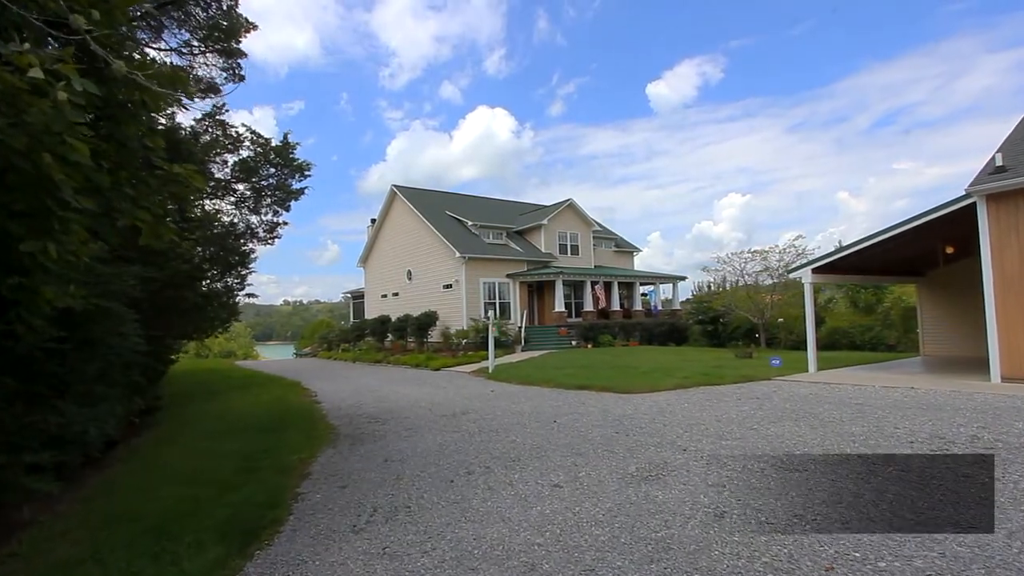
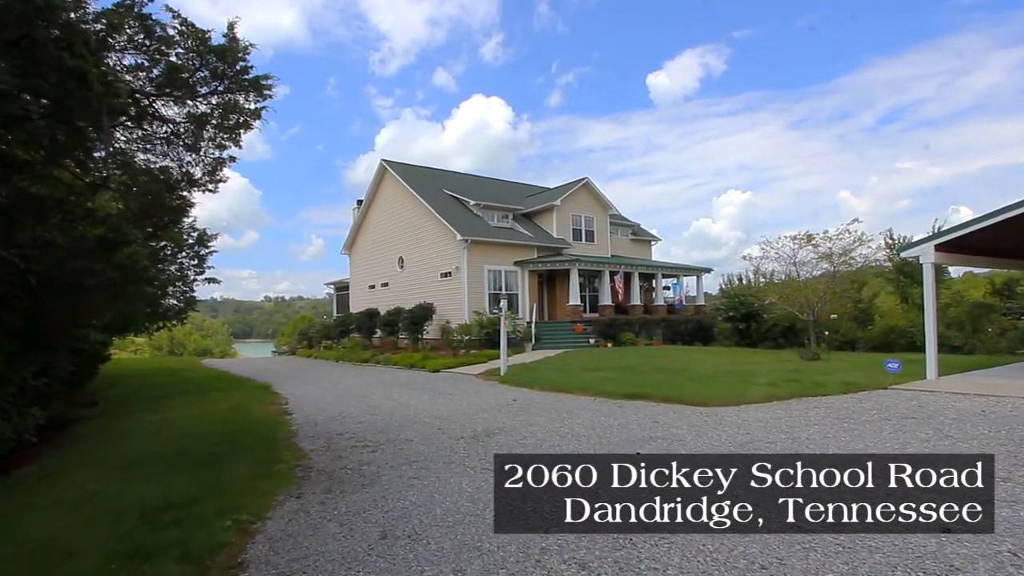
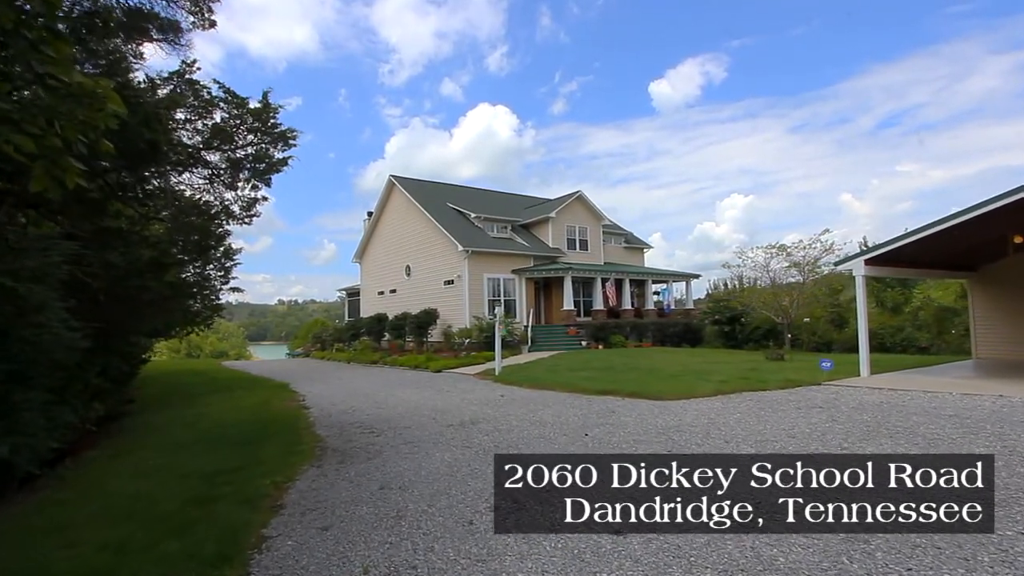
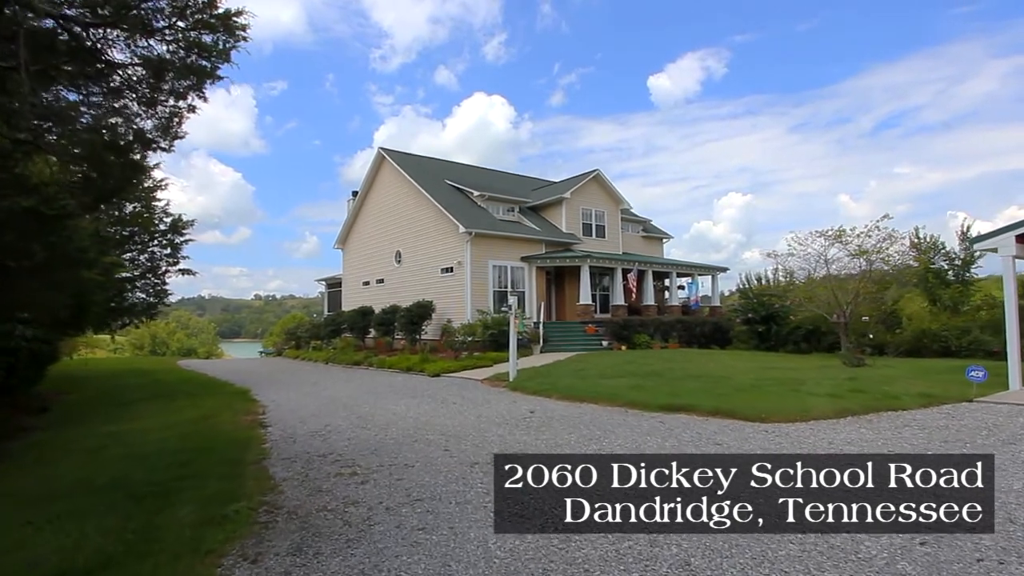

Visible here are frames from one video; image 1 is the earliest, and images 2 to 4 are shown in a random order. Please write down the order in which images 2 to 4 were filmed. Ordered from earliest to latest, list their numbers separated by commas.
3, 2, 4
